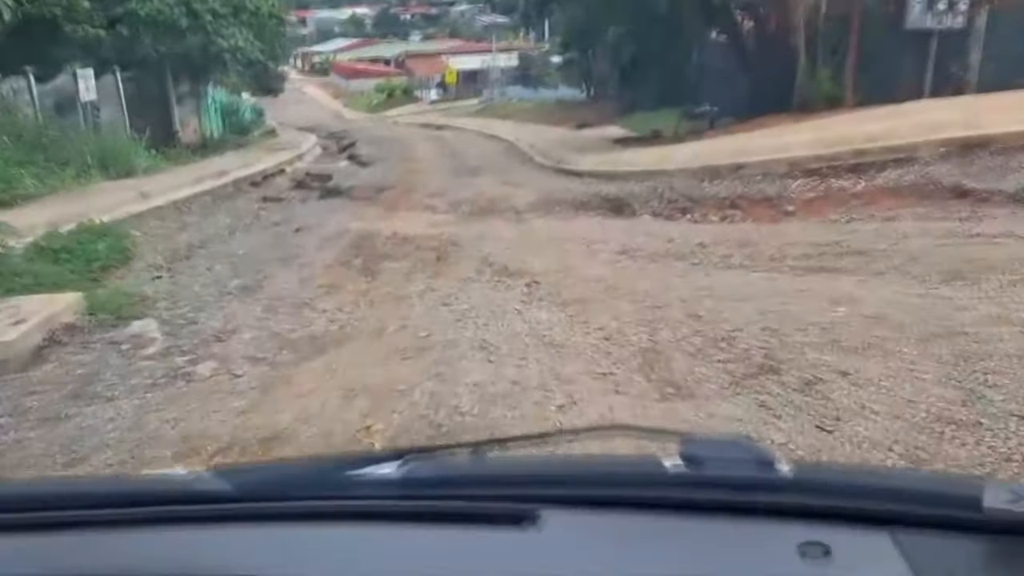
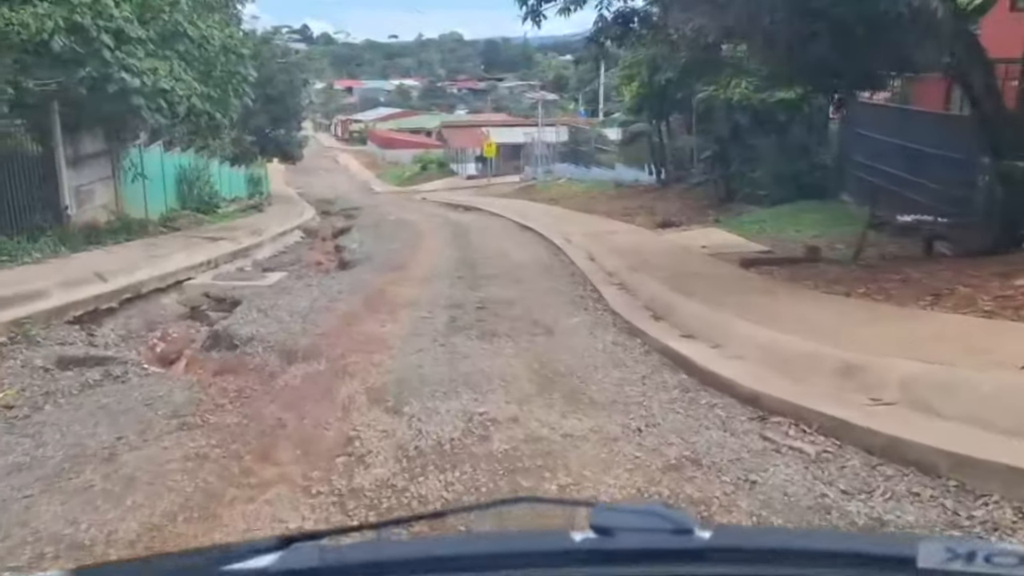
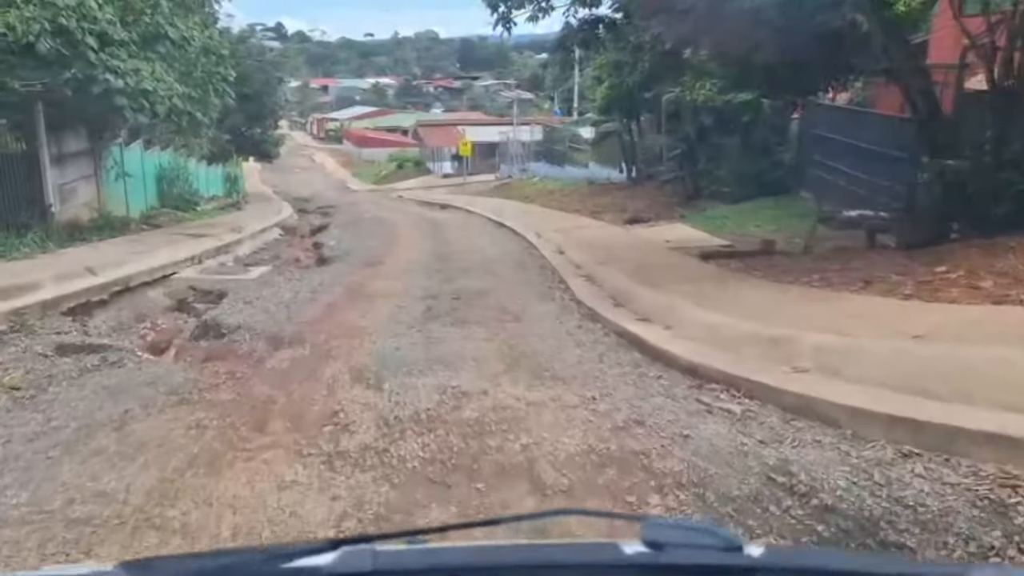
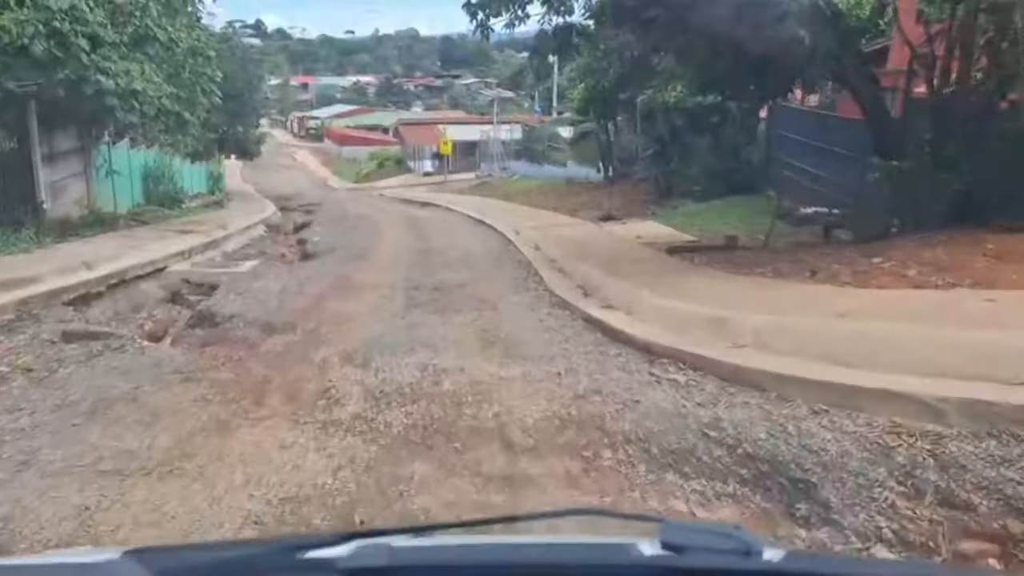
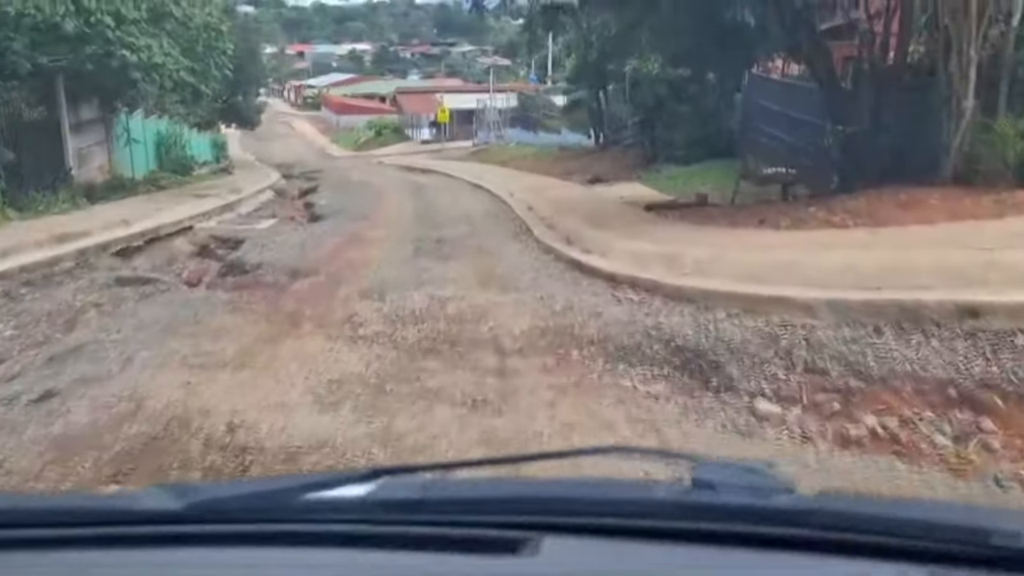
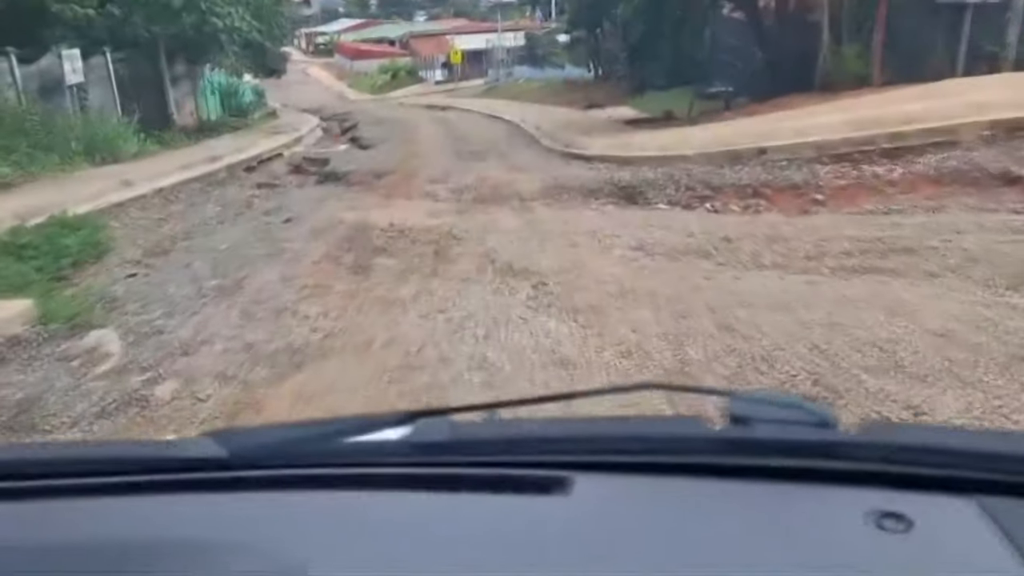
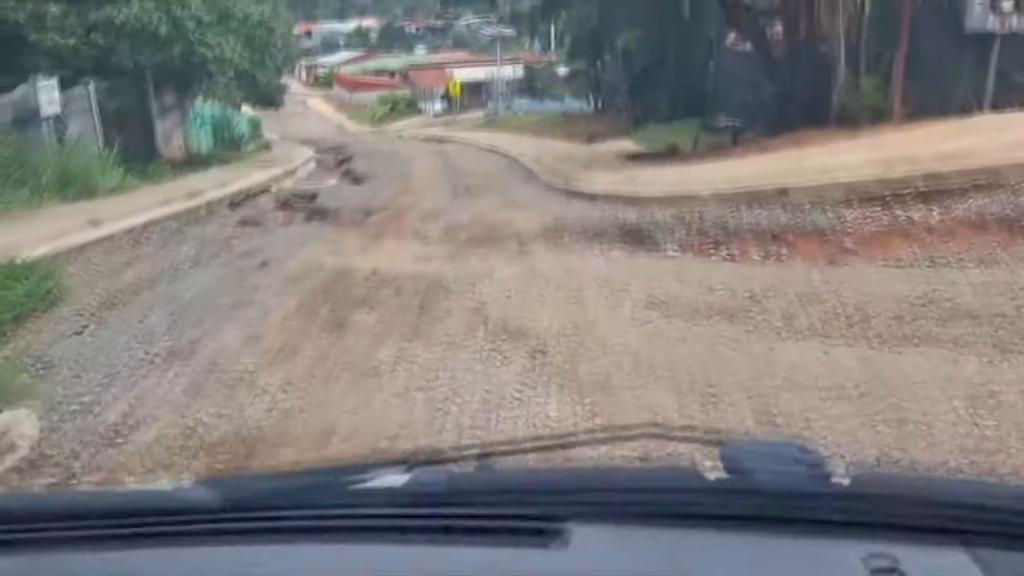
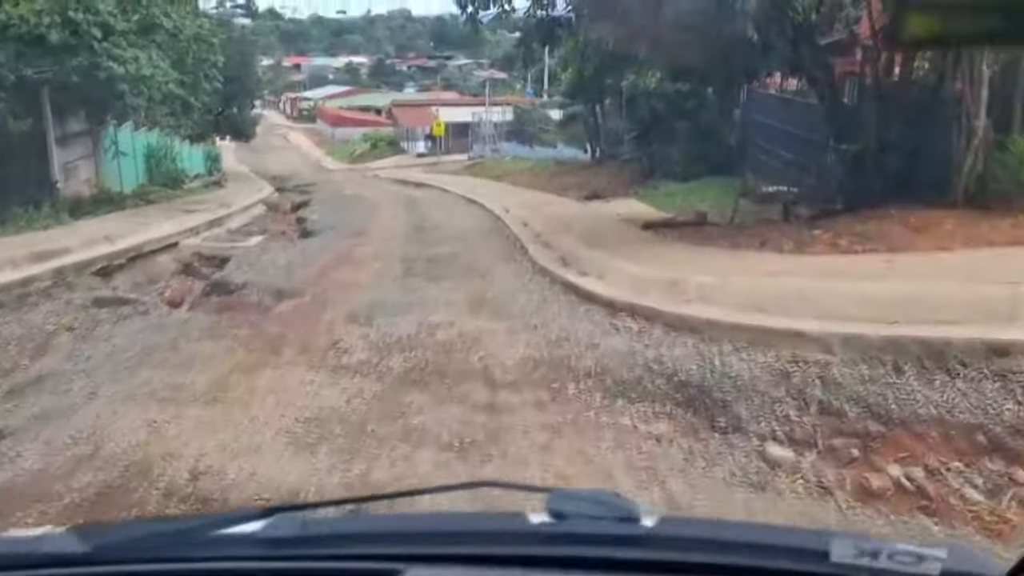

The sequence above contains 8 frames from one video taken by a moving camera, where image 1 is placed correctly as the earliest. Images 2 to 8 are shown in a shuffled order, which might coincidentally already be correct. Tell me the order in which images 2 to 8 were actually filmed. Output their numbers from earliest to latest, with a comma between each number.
6, 7, 5, 8, 4, 3, 2
